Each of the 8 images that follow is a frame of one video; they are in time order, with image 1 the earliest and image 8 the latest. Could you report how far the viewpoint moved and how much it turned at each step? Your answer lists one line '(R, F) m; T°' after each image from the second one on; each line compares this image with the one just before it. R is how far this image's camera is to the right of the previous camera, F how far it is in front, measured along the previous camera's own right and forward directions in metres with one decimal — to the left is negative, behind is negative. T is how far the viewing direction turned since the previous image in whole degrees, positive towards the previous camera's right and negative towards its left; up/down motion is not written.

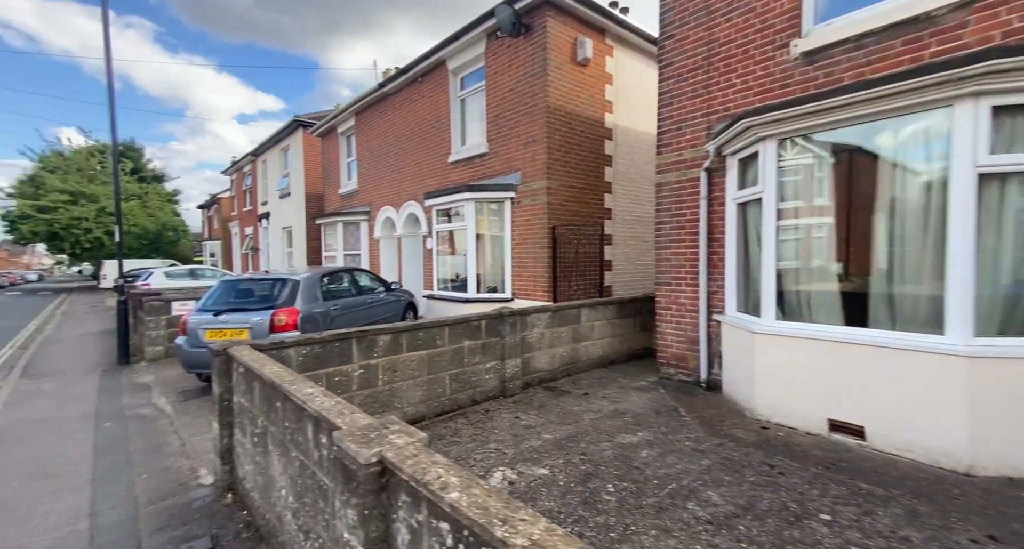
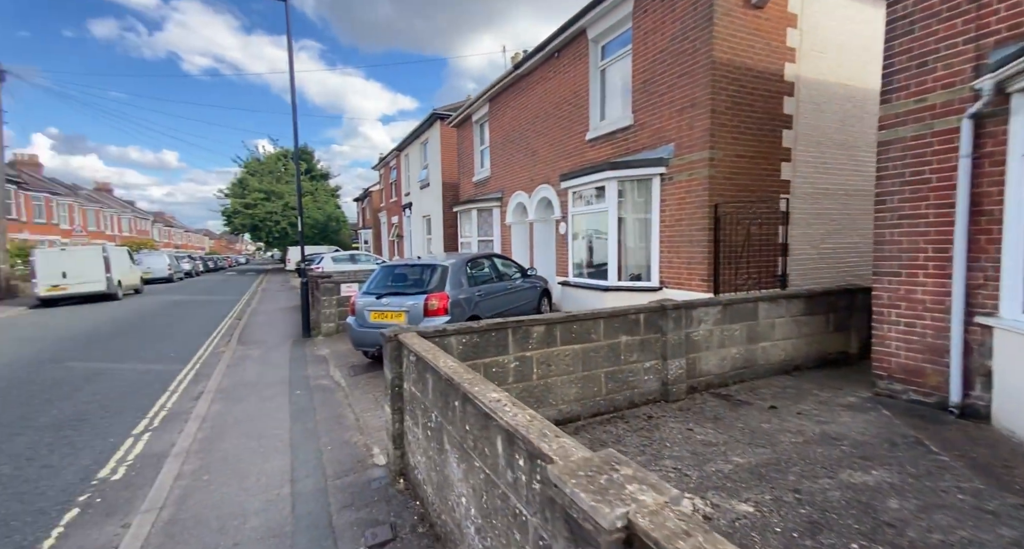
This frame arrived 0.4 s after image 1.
(-0.4, +0.3) m; -16°
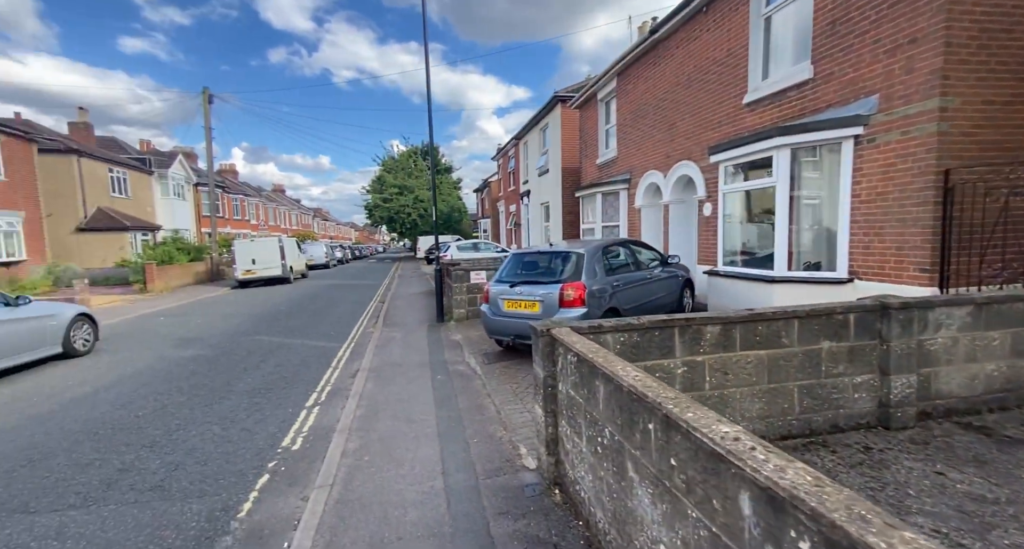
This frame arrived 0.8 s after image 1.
(-0.4, +0.3) m; -15°
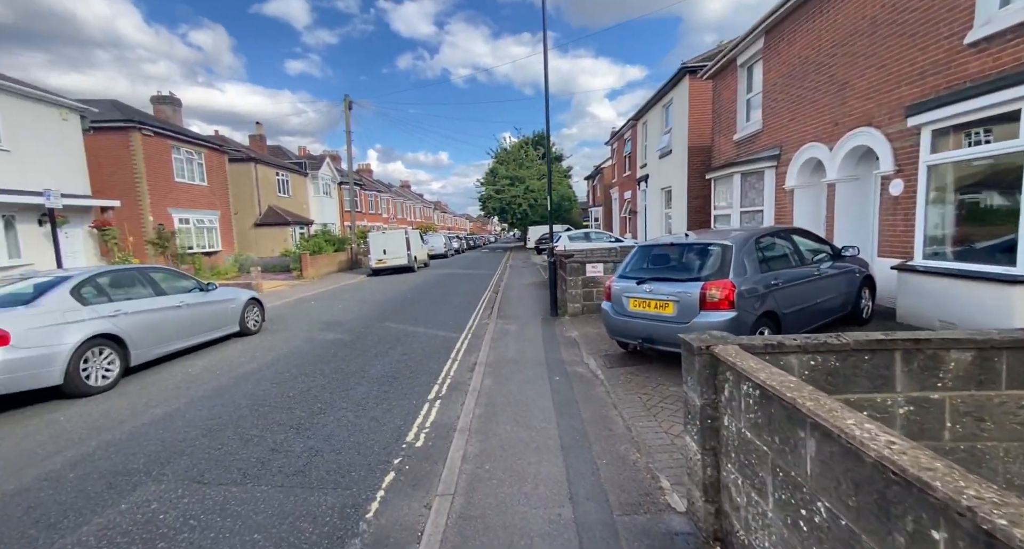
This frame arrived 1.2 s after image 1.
(-0.2, +0.4) m; -15°
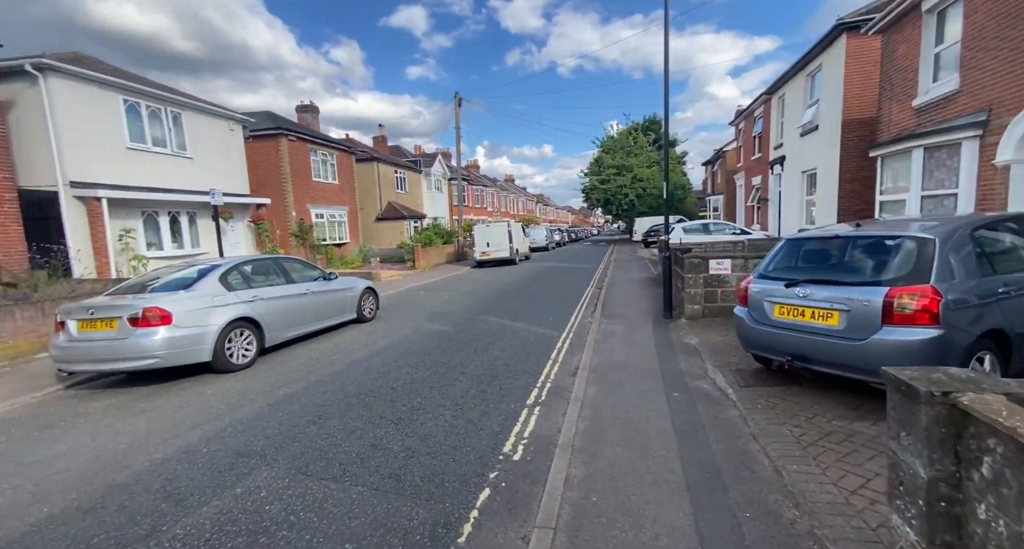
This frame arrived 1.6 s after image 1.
(-0.1, +0.5) m; -14°
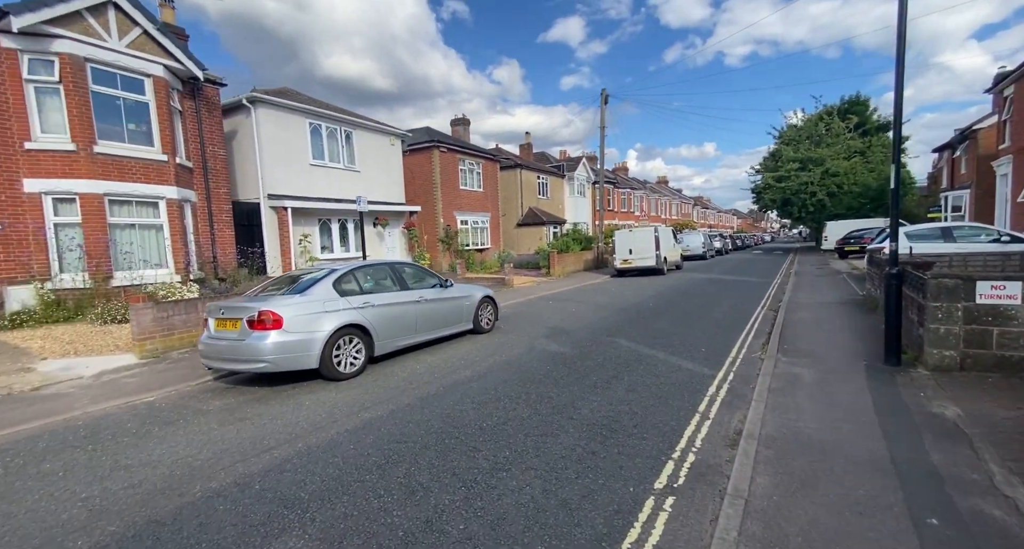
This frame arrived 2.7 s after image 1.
(+0.2, +1.2) m; -20°
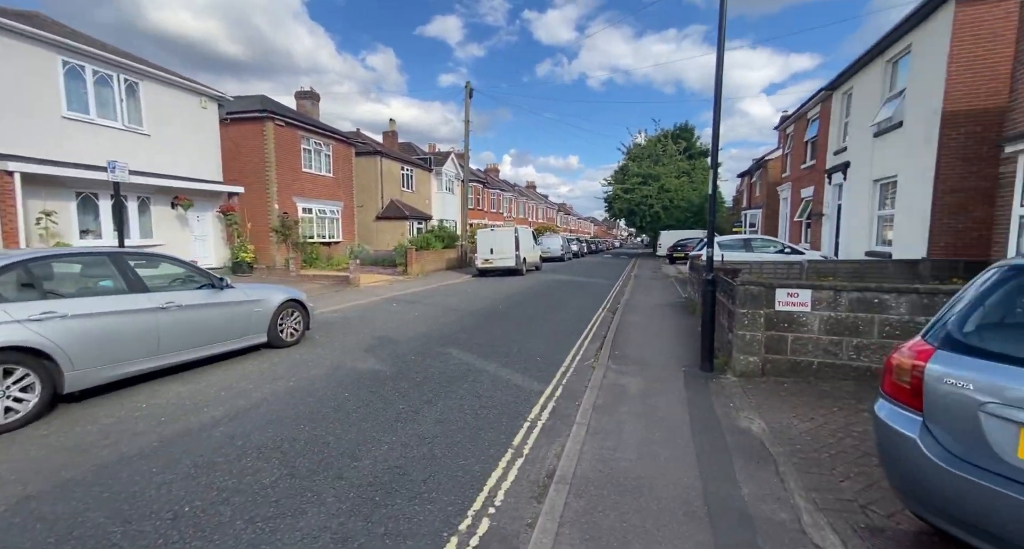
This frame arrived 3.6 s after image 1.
(+0.9, +1.0) m; +17°
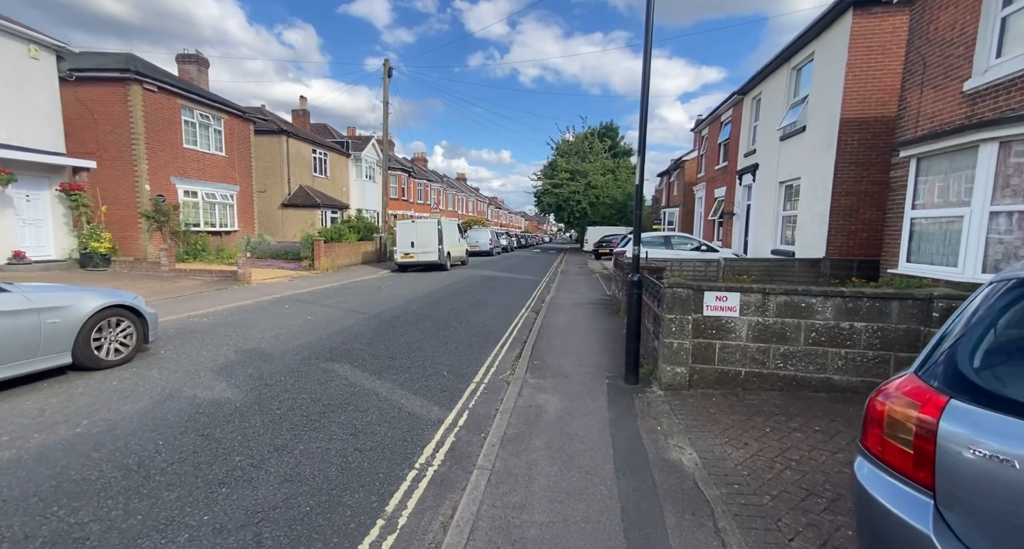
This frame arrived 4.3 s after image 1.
(+0.4, +0.9) m; +9°
